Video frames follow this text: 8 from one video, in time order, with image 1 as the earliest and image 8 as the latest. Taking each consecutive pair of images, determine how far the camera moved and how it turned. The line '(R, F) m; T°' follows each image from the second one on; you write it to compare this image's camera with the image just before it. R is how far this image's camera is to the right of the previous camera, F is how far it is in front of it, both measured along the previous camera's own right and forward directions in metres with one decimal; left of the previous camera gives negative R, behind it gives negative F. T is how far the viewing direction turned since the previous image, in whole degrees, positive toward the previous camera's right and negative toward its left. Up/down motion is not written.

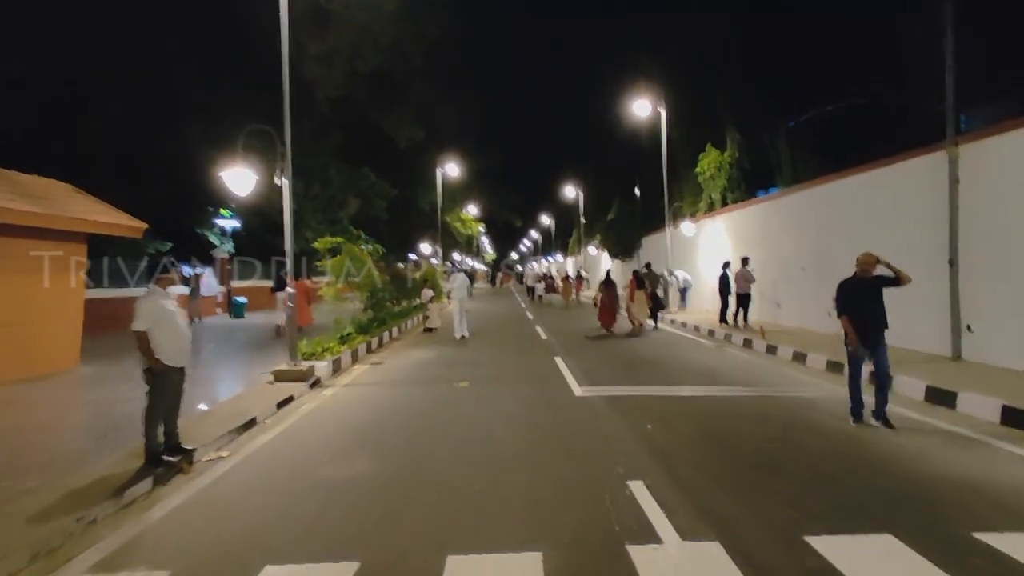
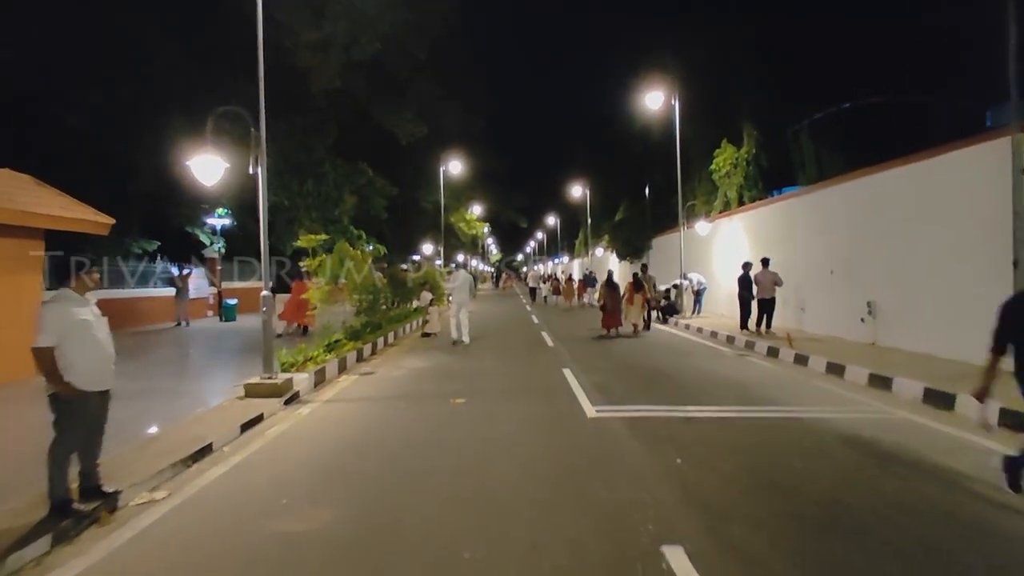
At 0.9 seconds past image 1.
(0.0, +1.5) m; 0°
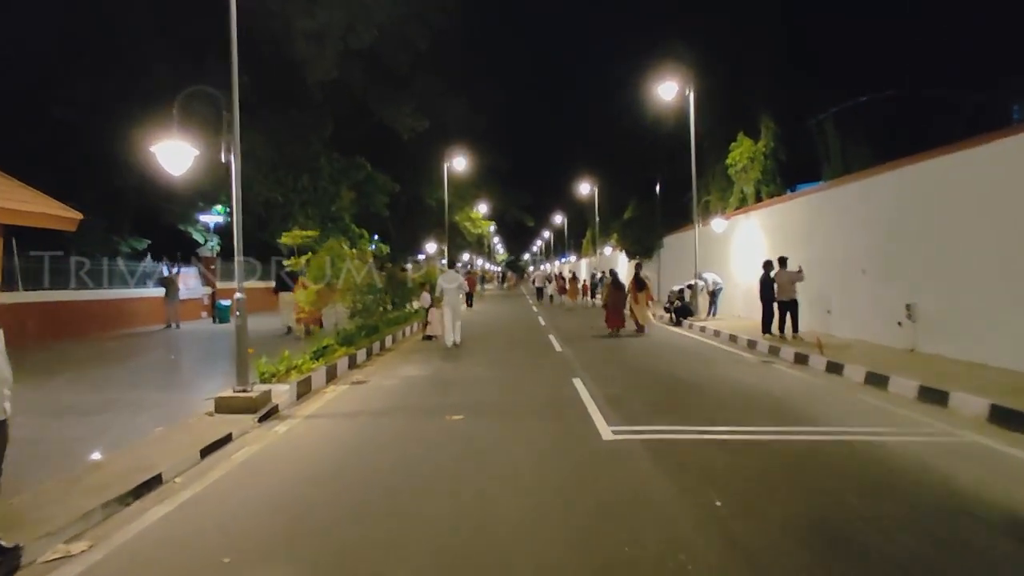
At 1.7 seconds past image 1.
(0.0, +1.3) m; -1°
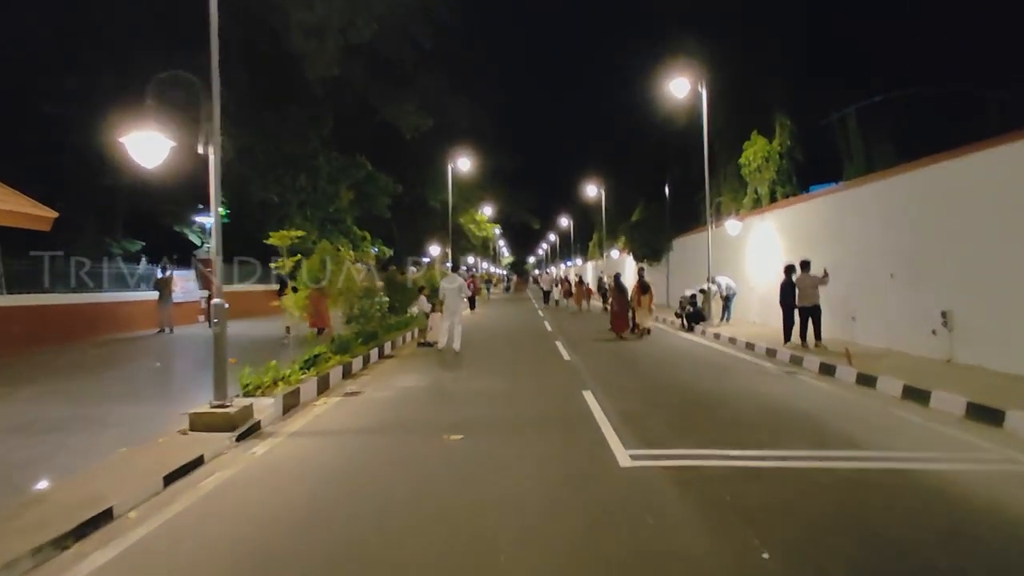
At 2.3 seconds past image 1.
(0.0, +1.0) m; 0°
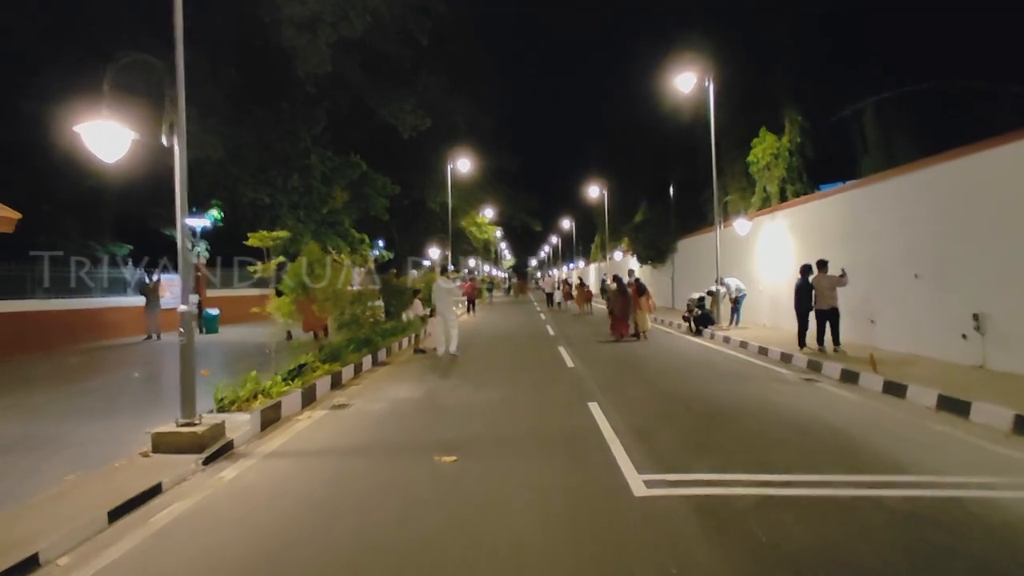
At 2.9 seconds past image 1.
(+0.1, +0.9) m; 0°
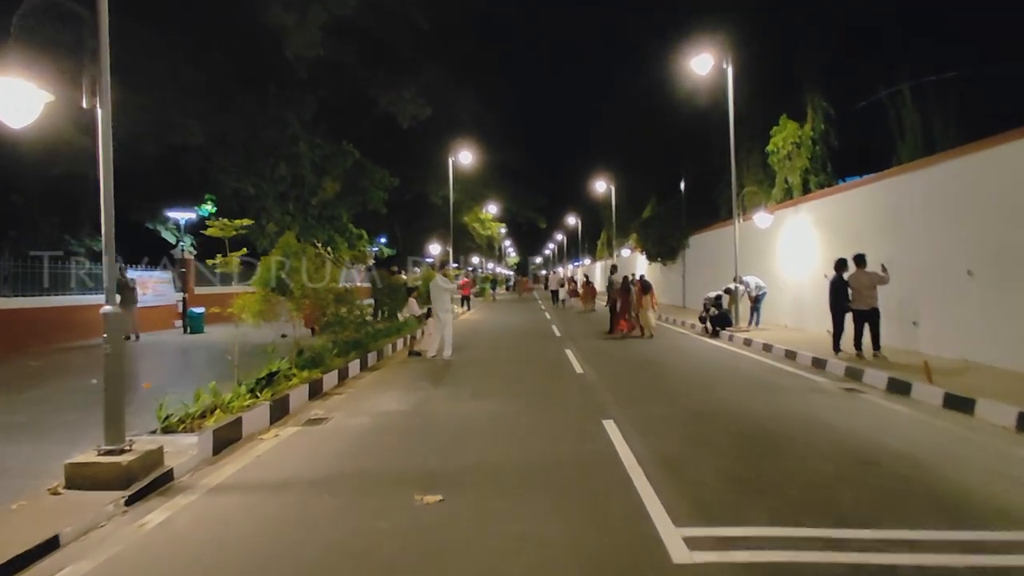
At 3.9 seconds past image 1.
(0.0, +1.6) m; 0°
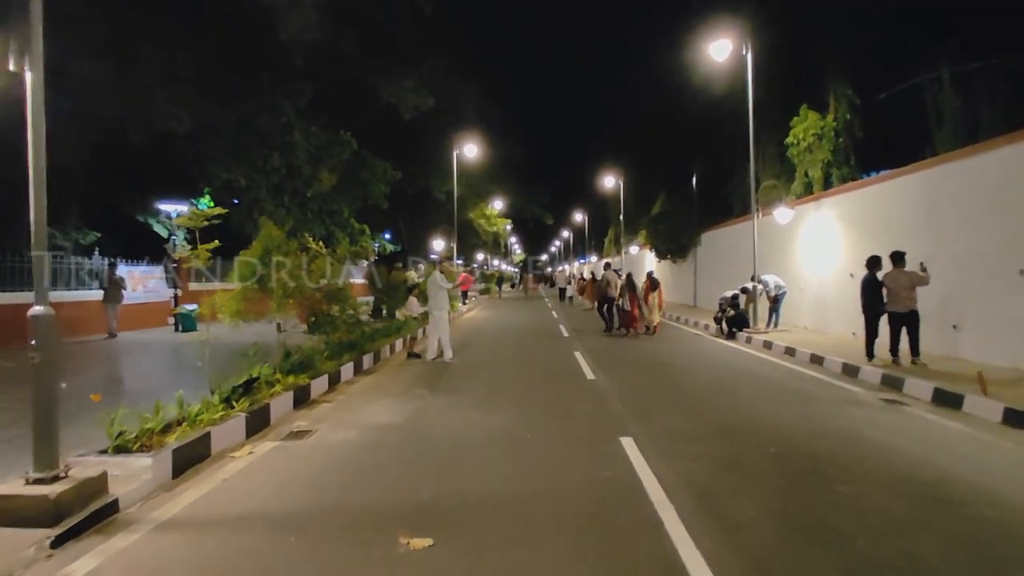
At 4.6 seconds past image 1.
(0.0, +1.1) m; 0°
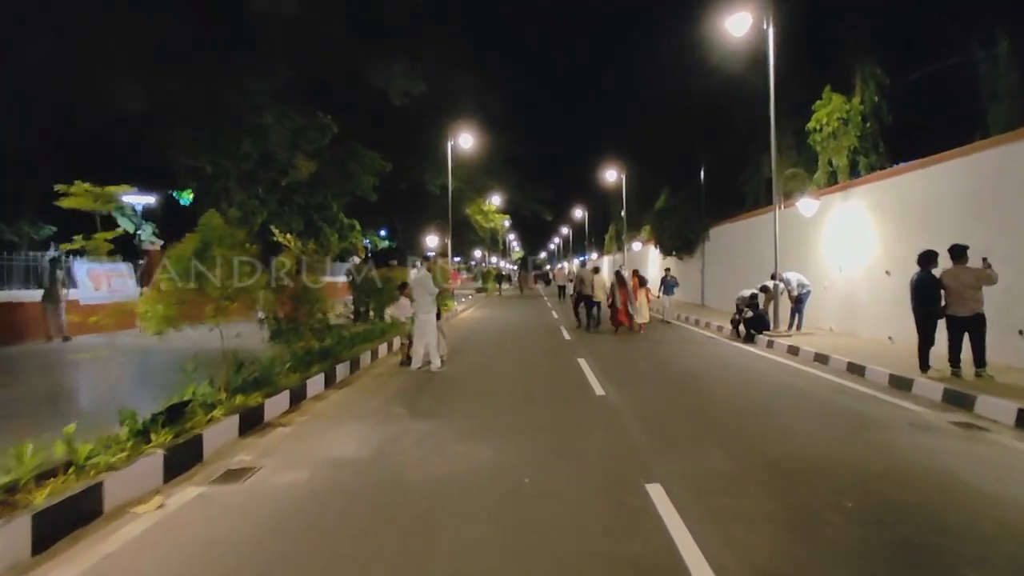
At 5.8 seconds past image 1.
(+0.1, +1.9) m; 0°
